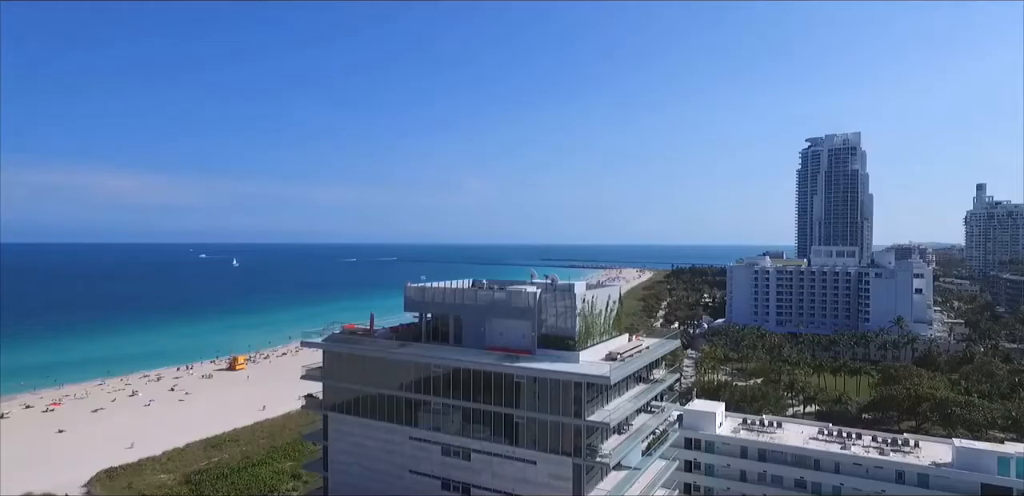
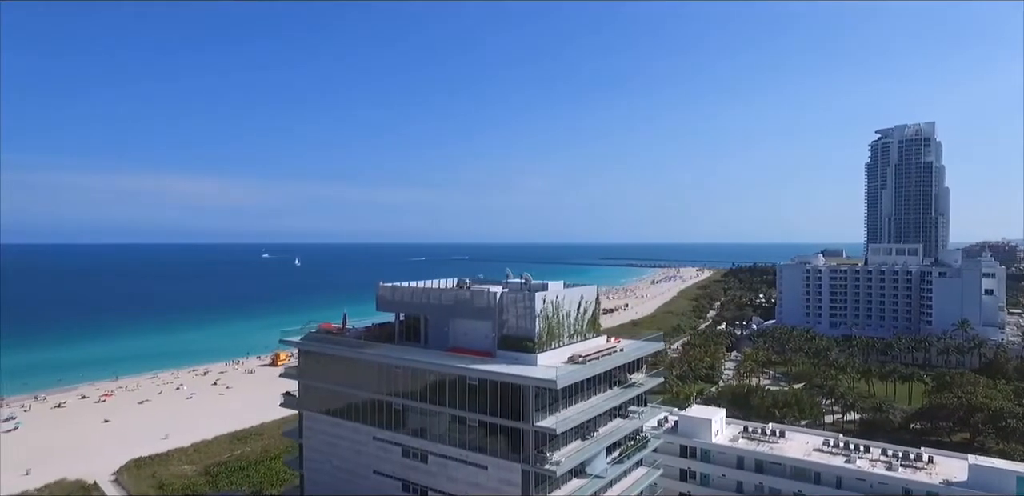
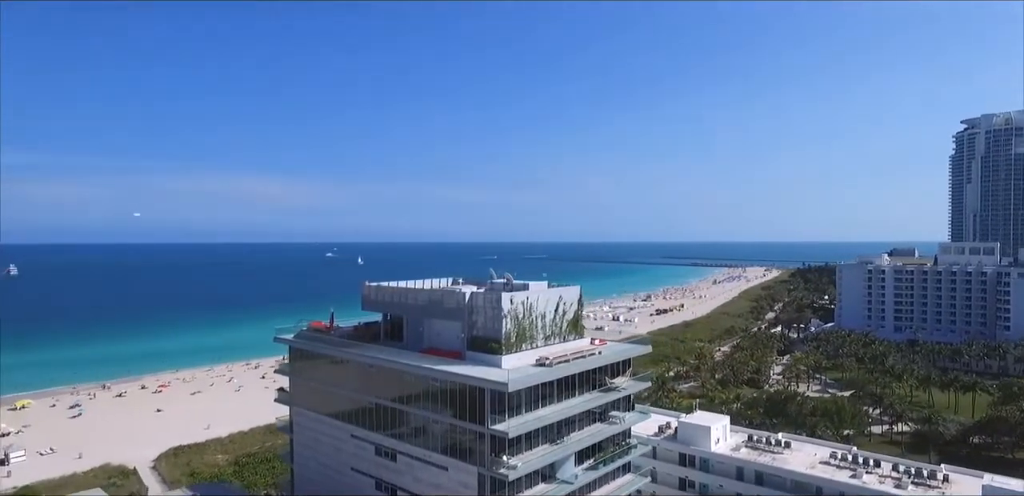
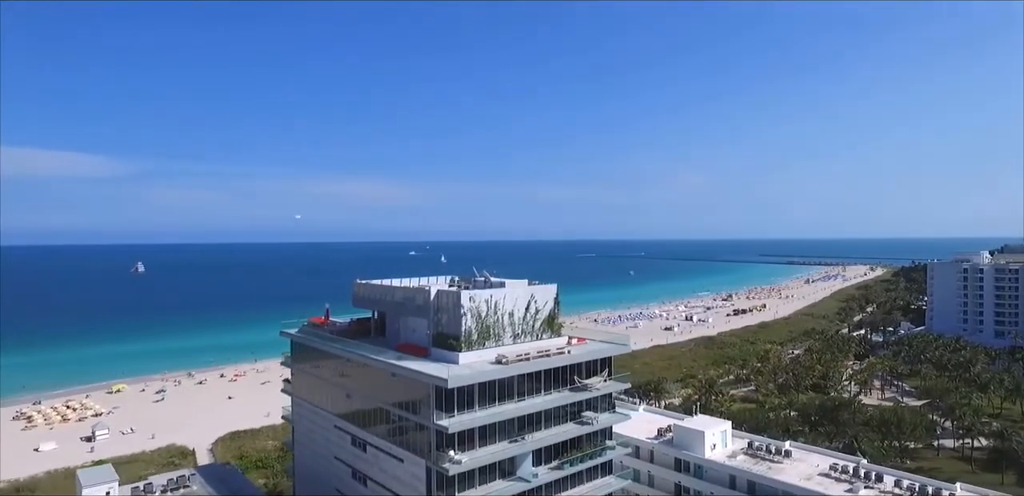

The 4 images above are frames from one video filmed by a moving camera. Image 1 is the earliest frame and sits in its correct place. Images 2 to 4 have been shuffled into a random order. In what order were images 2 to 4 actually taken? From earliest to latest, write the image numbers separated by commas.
2, 3, 4
